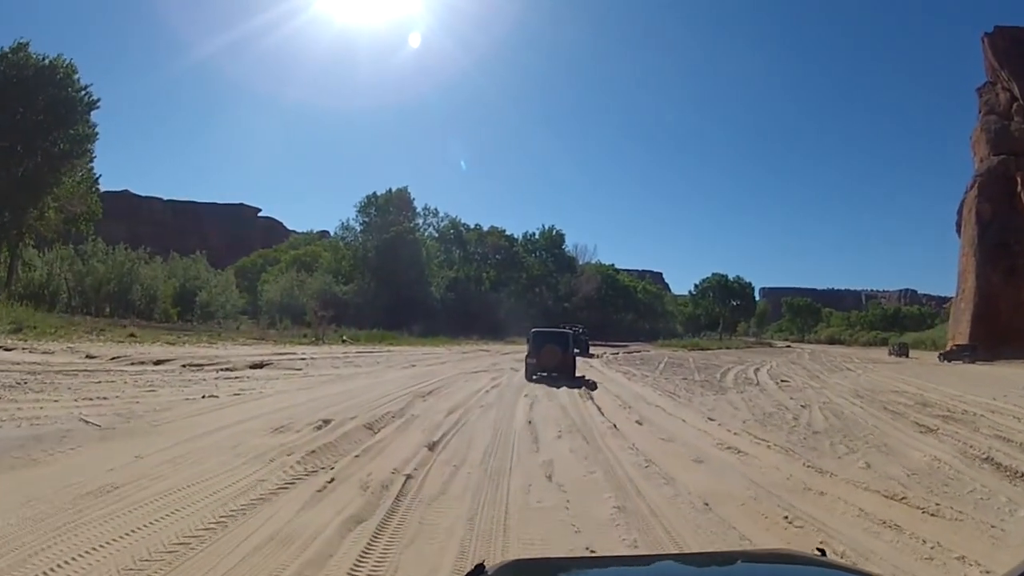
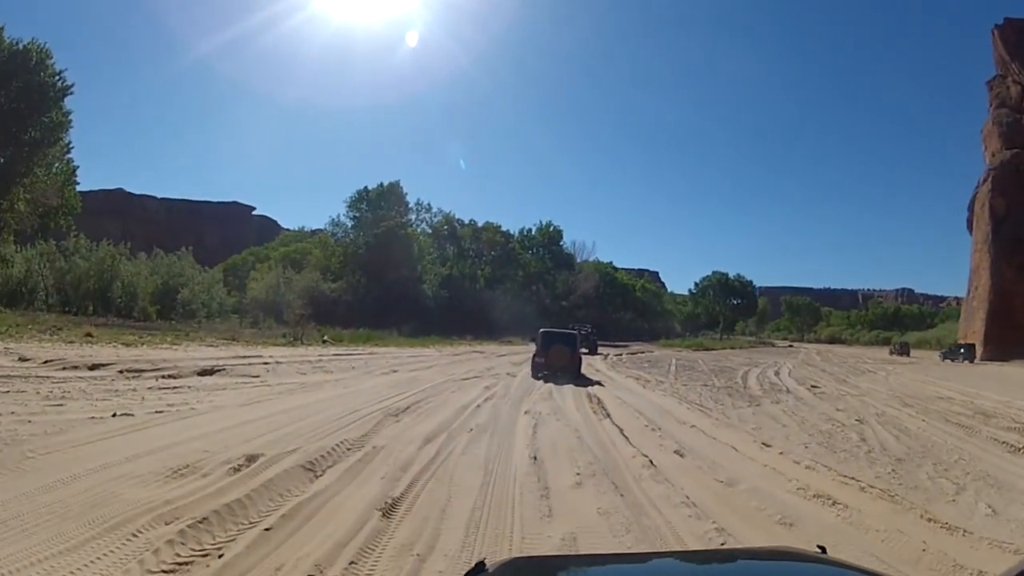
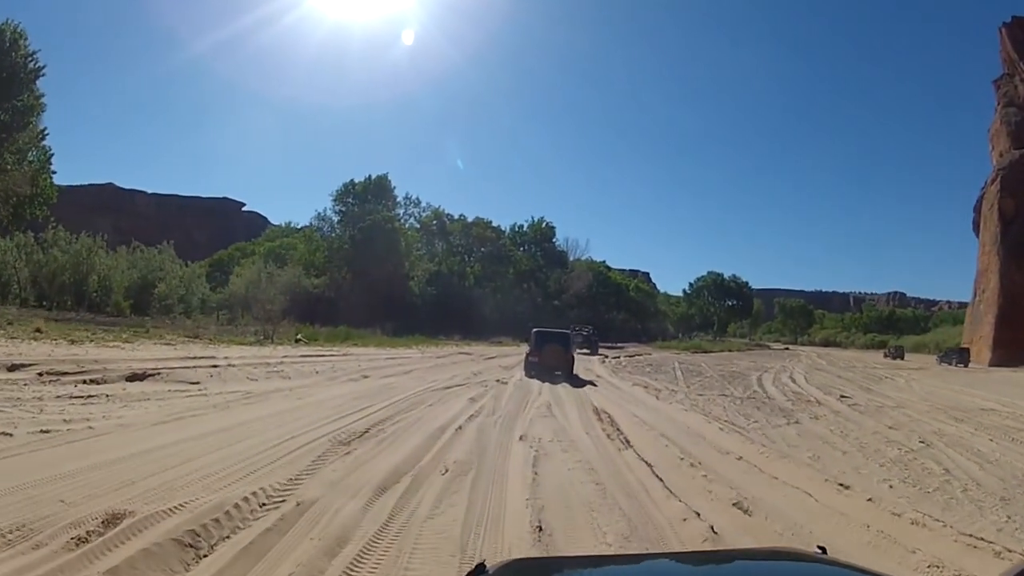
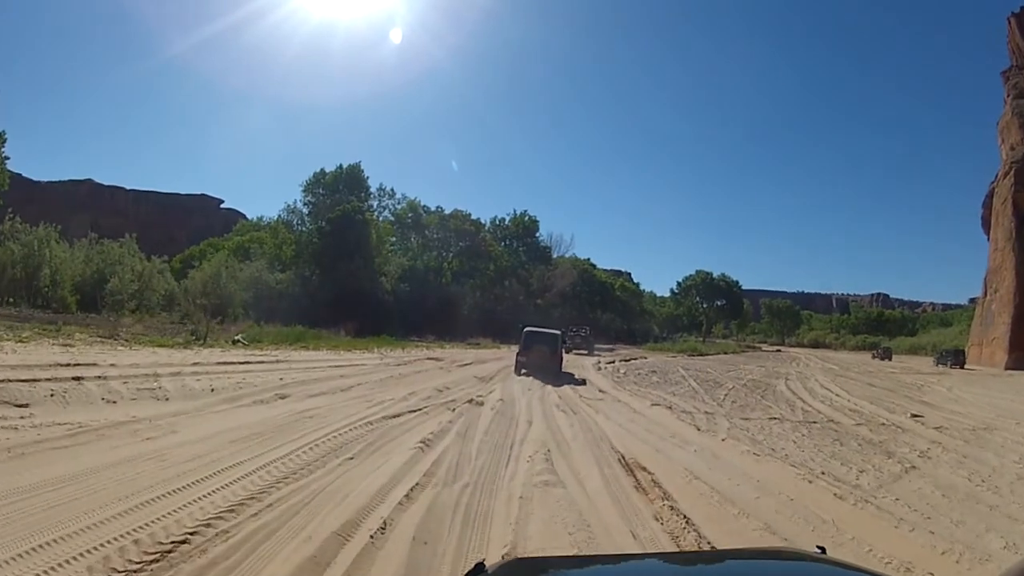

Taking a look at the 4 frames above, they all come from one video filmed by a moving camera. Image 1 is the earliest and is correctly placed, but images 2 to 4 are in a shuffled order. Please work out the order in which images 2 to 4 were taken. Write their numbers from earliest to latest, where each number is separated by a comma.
2, 3, 4
